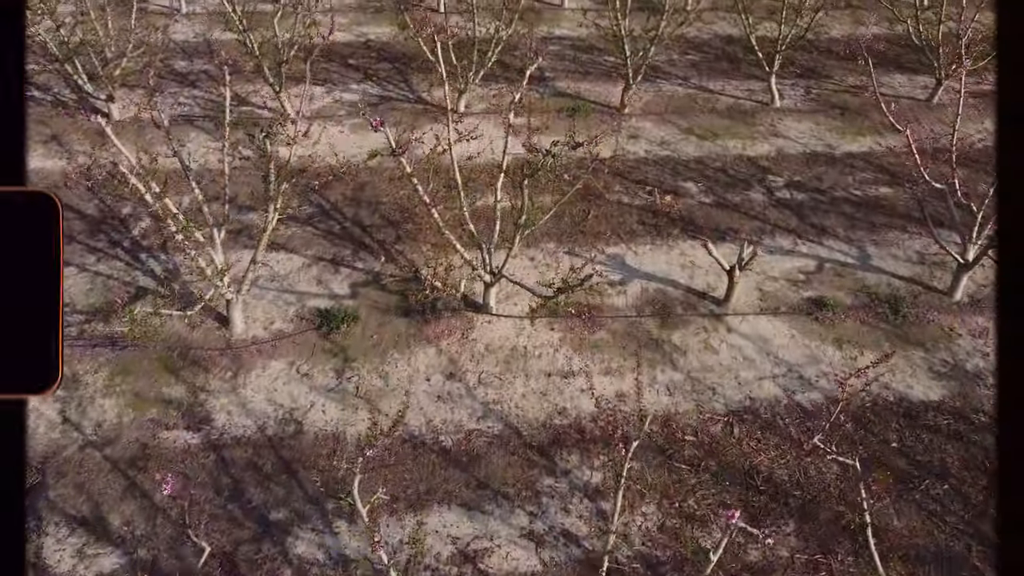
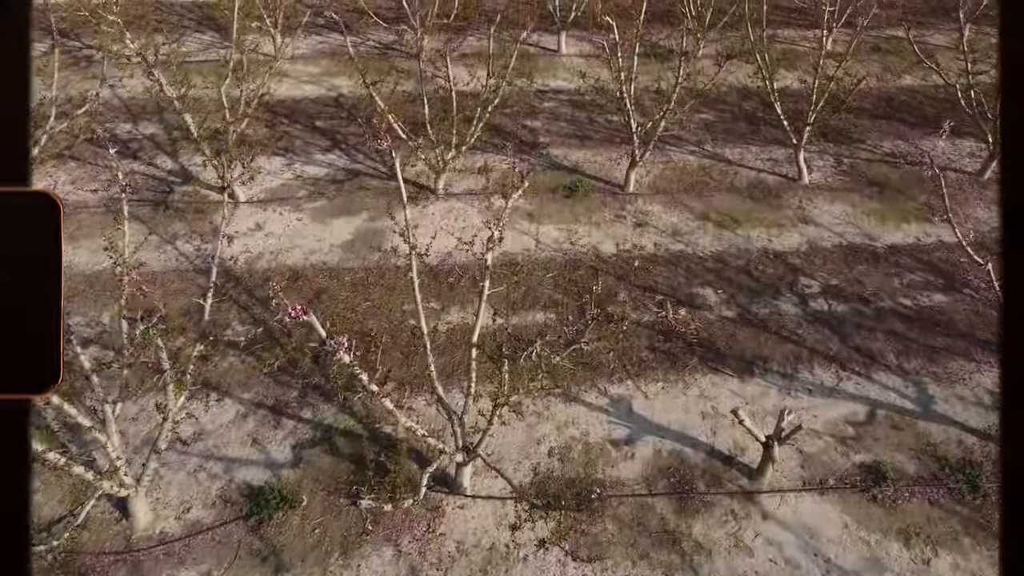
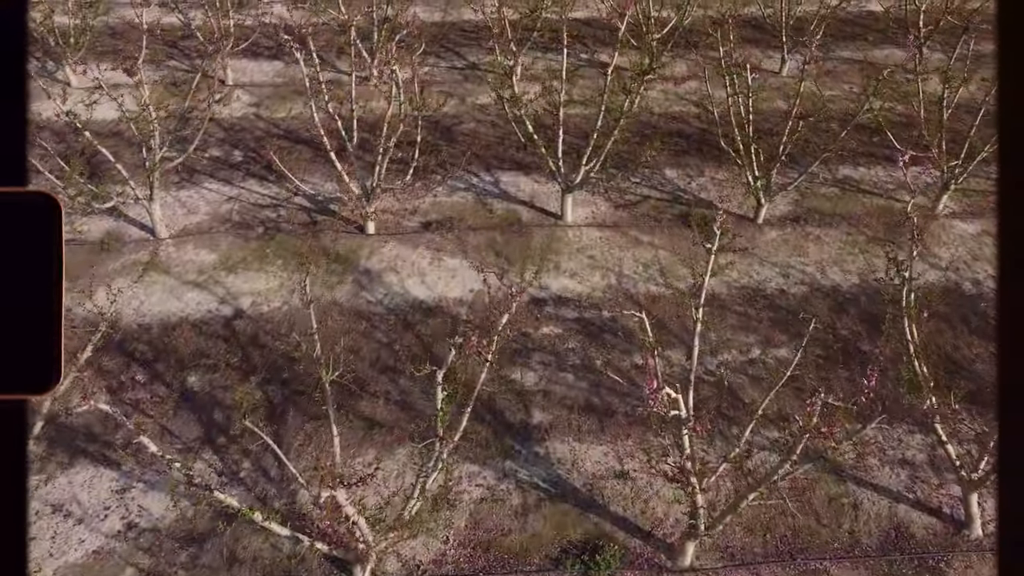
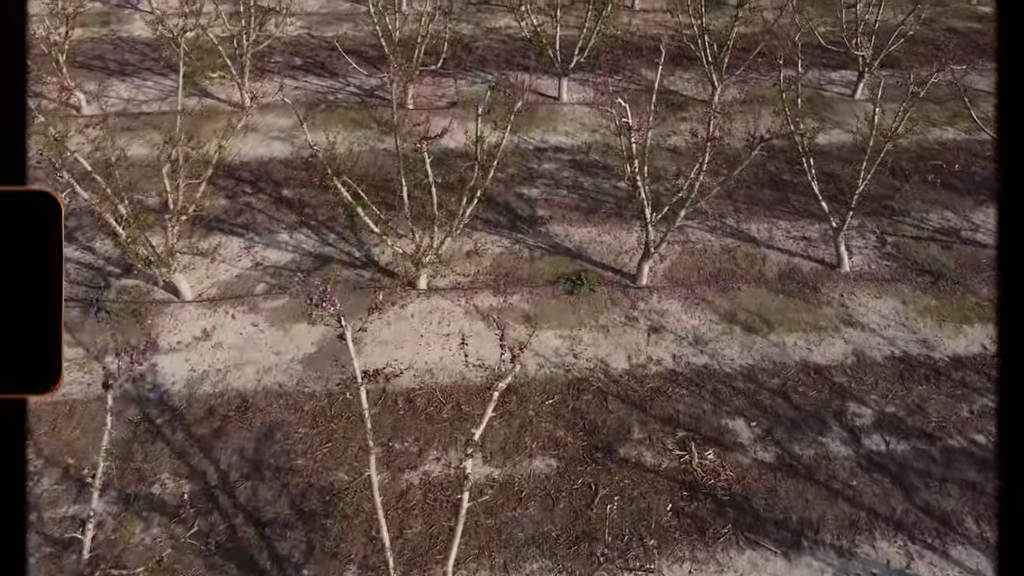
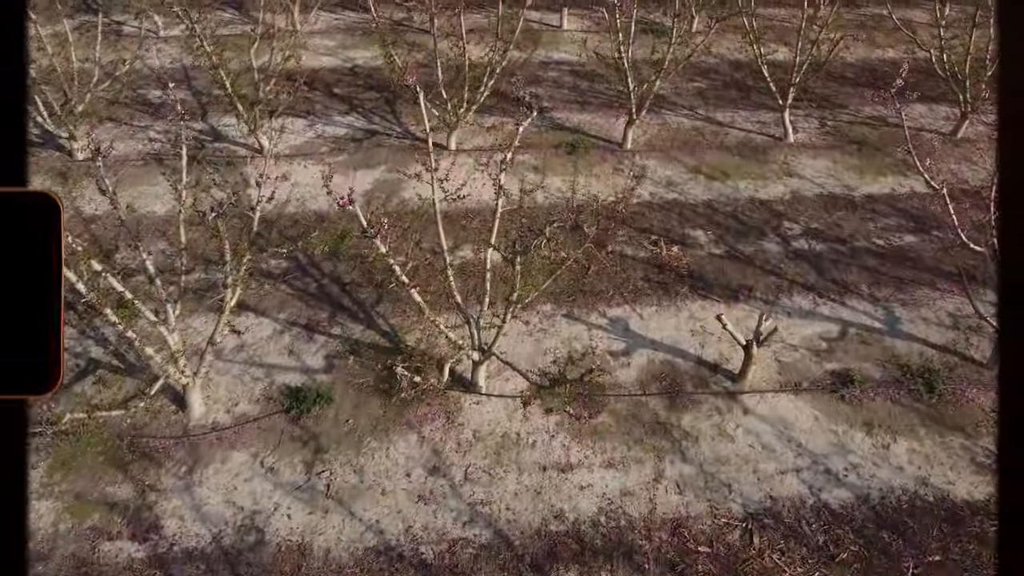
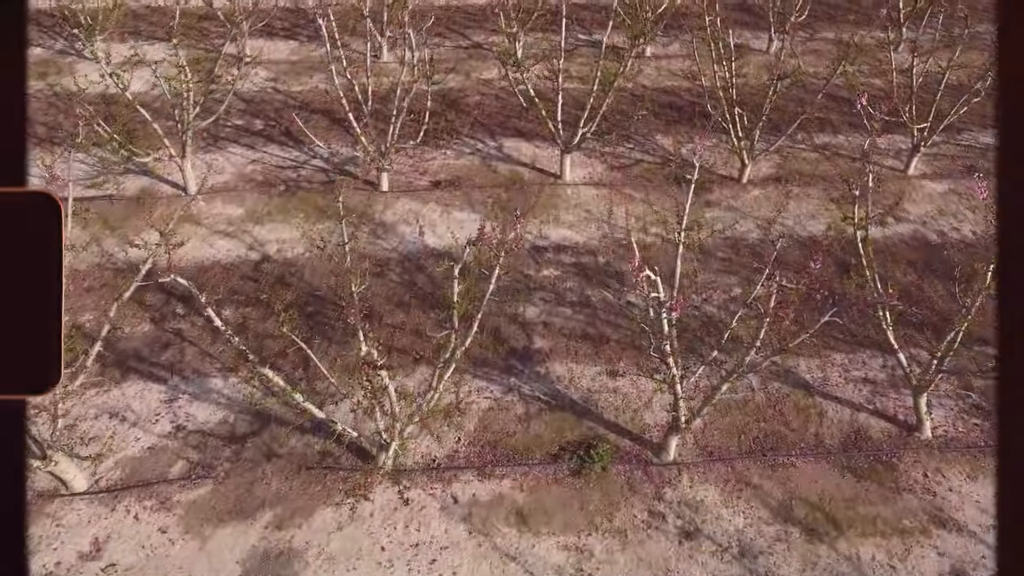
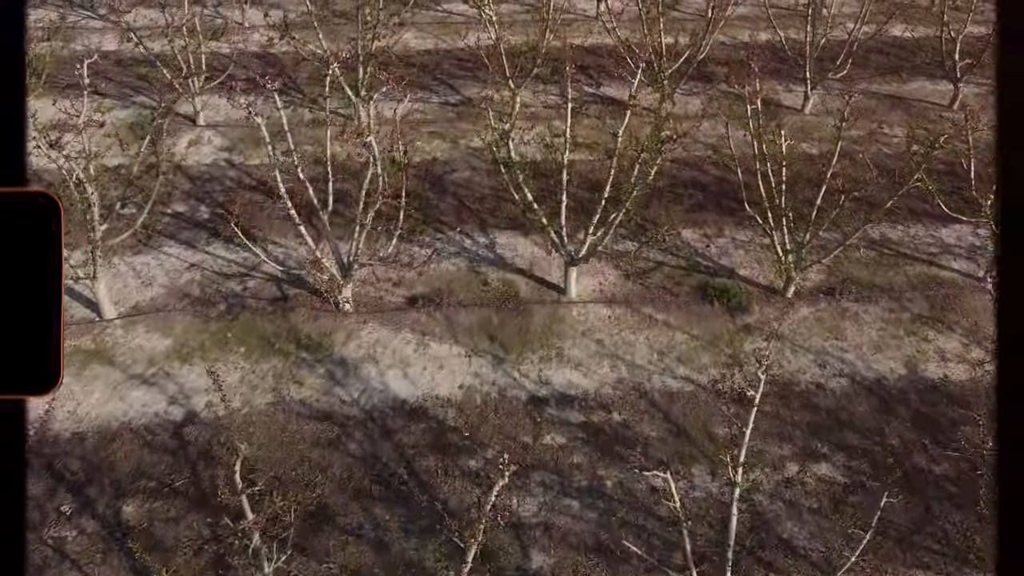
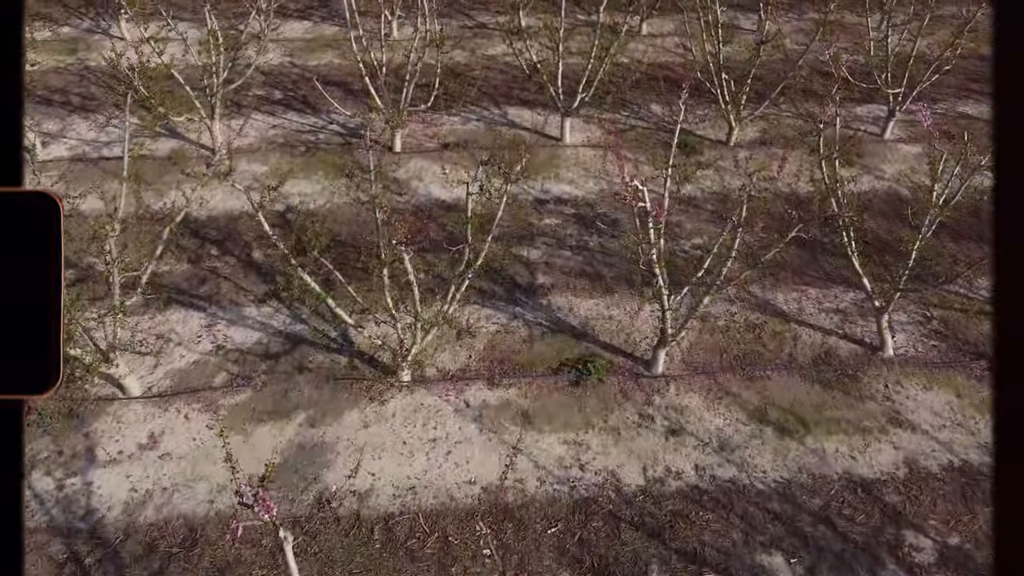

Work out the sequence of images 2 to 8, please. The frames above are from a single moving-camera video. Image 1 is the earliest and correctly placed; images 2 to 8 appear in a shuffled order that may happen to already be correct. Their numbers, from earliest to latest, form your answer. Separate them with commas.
5, 2, 4, 8, 6, 3, 7
